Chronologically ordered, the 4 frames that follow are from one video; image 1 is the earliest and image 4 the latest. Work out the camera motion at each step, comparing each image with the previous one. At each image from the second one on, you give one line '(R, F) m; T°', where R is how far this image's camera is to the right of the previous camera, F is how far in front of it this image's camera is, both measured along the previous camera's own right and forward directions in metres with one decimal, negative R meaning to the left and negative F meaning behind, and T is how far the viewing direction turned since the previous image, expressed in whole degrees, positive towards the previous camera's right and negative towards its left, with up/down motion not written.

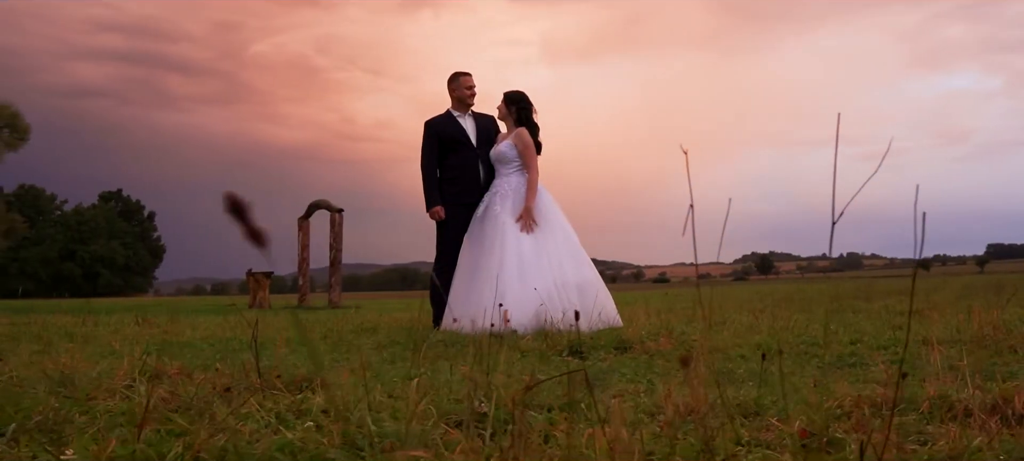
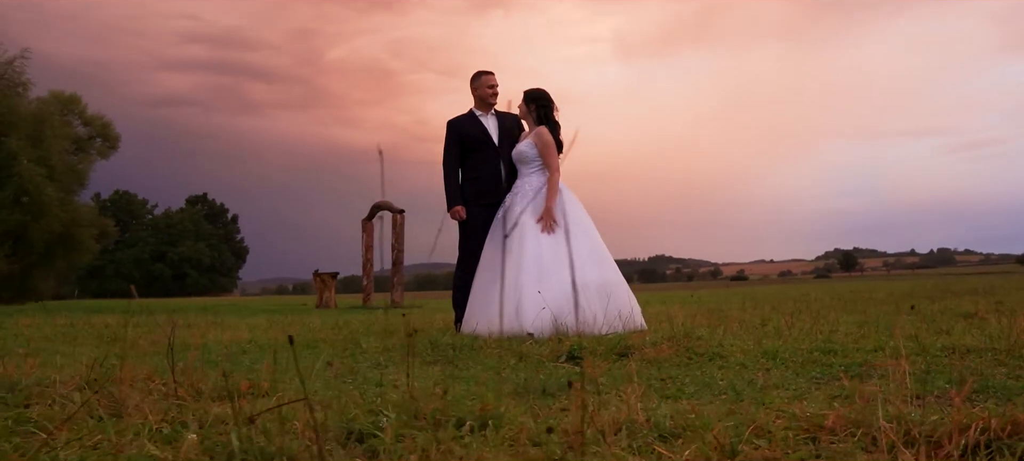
(+0.7, +0.2) m; -7°
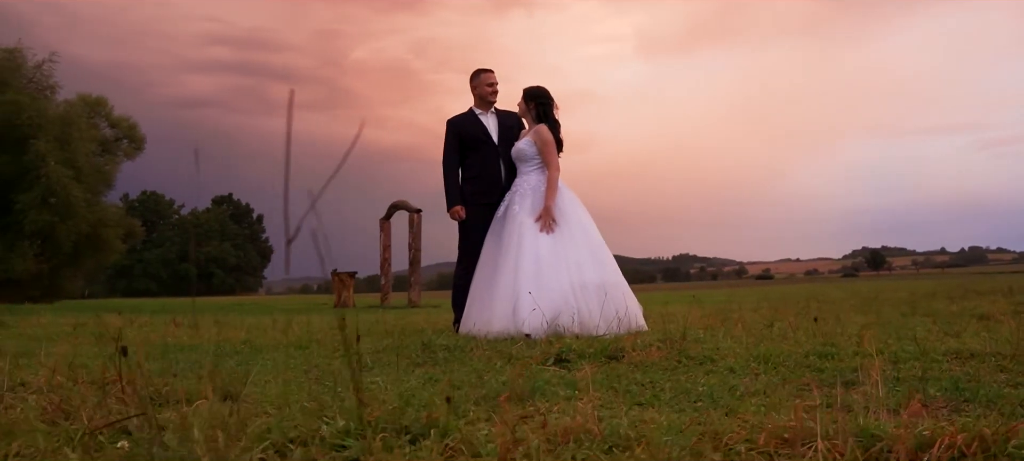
(+0.3, +0.1) m; -2°
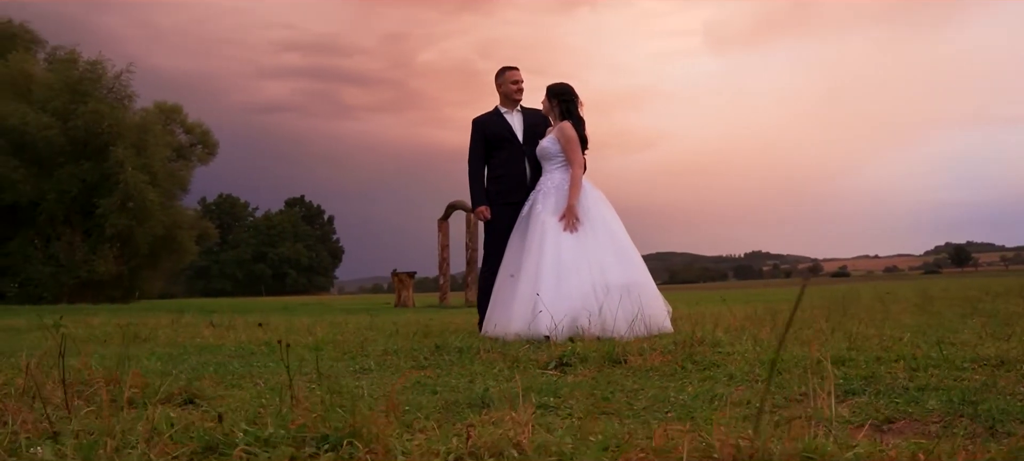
(+0.6, +0.2) m; -6°
